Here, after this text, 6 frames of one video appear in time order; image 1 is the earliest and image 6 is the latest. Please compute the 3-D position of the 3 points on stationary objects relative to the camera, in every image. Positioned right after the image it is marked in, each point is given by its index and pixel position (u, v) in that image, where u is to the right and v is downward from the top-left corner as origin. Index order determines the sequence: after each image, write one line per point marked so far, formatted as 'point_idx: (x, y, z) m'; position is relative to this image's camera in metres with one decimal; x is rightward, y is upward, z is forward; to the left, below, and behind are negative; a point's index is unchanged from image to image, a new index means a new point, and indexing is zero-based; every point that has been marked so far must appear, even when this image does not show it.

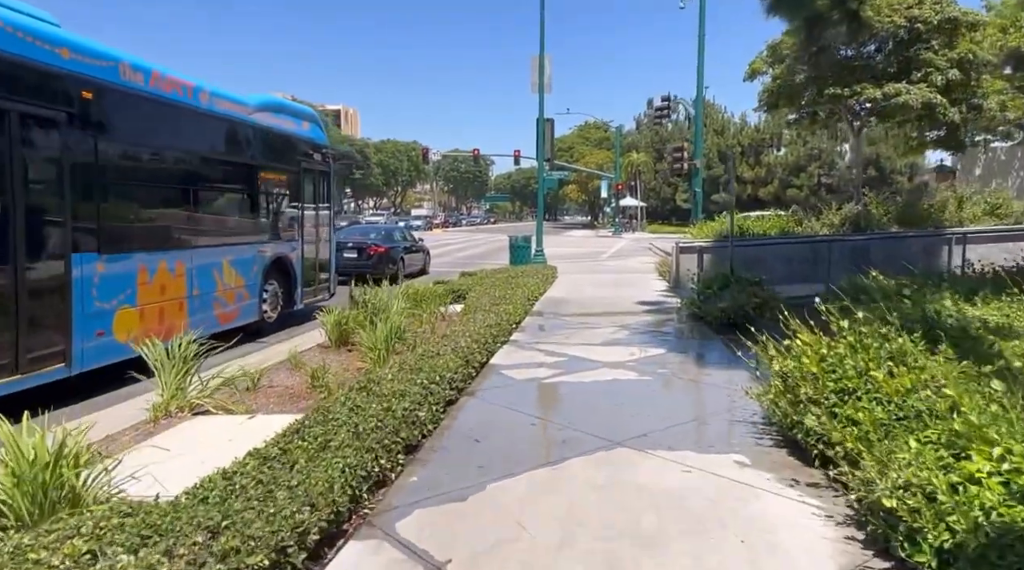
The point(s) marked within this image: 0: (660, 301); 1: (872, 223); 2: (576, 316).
0: (+2.7, -0.3, +13.4) m
1: (+7.8, +1.3, +16.1) m
2: (+1.0, -0.5, +11.9) m
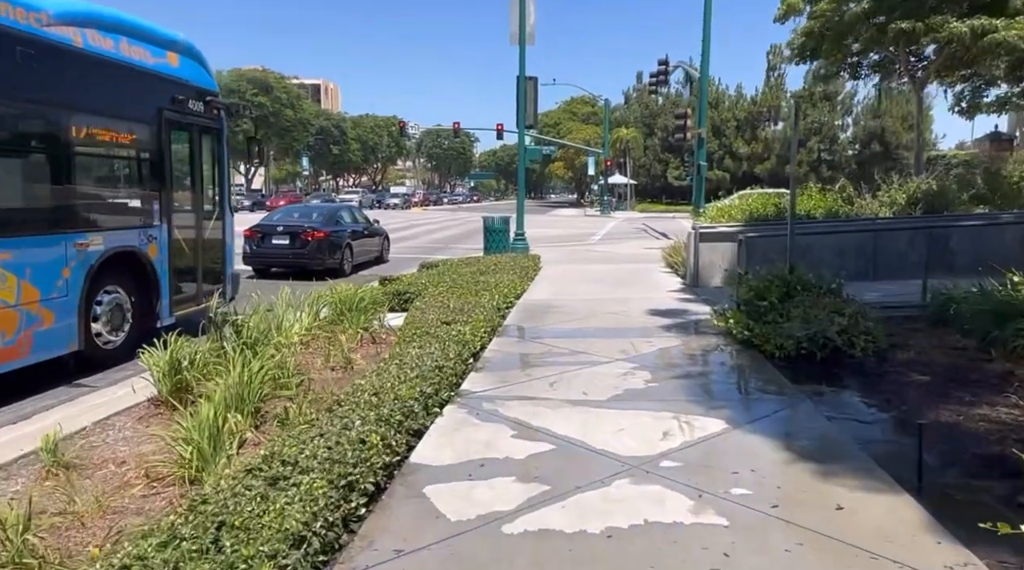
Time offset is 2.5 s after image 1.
0: (+2.3, -0.3, +9.8) m
1: (+7.3, +1.4, +12.5) m
2: (+0.6, -0.6, +8.2) m
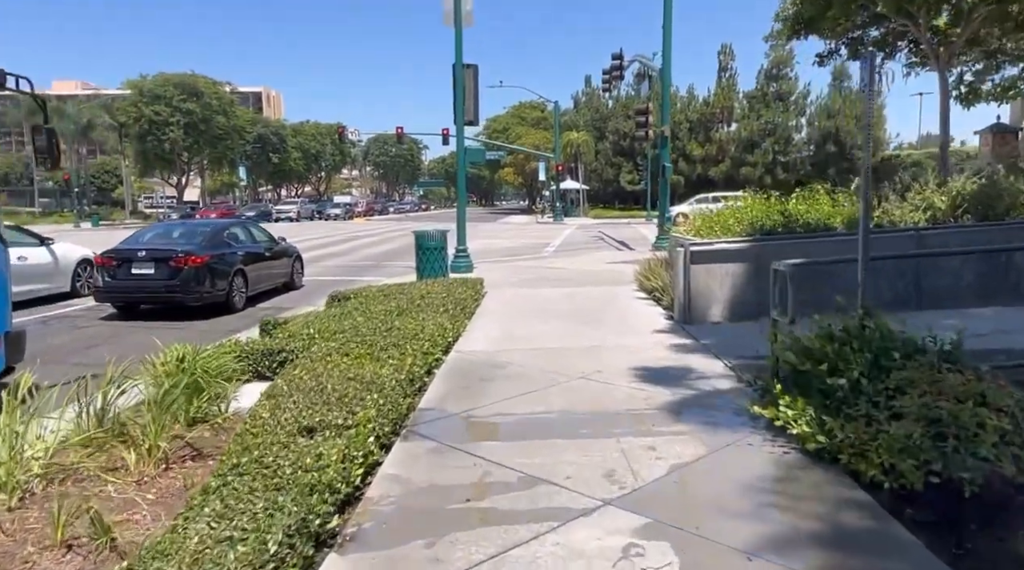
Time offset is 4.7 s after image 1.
0: (+1.6, -0.8, +6.7) m
1: (+6.4, +1.0, +9.7) m
2: (0.0, -1.1, +5.0) m
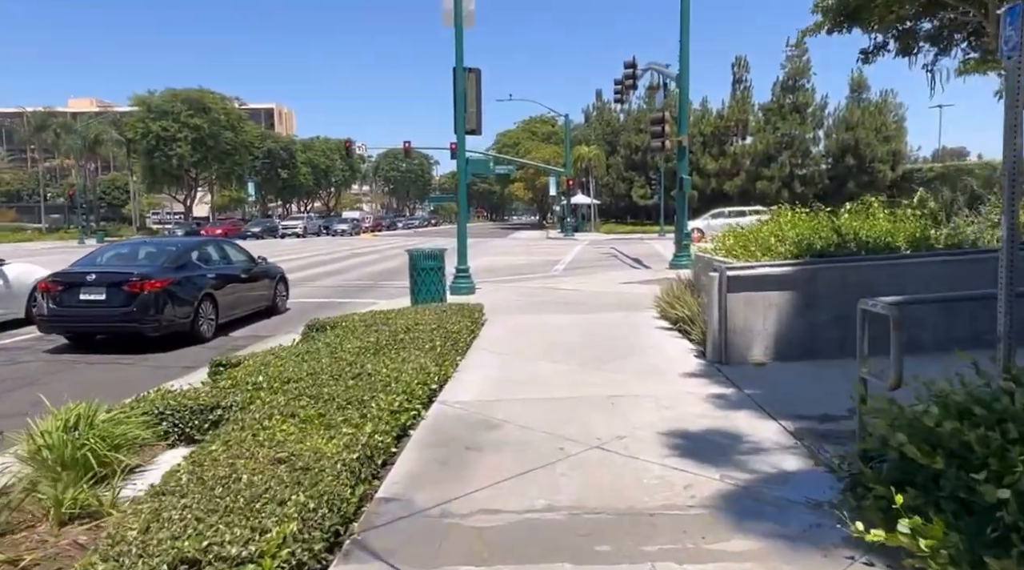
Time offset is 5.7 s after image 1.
0: (+1.5, -1.1, +5.1) m
1: (+6.4, +0.7, +8.1) m
2: (-0.1, -1.3, +3.5) m
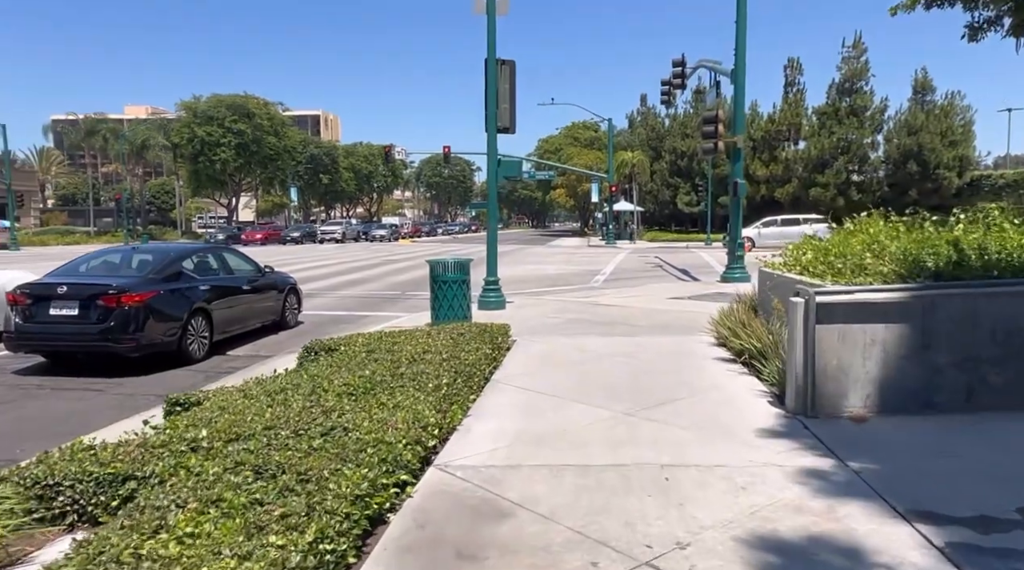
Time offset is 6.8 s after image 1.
0: (+1.6, -1.3, +3.4) m
1: (+6.6, +0.4, +6.1) m
2: (-0.1, -1.5, +1.9) m
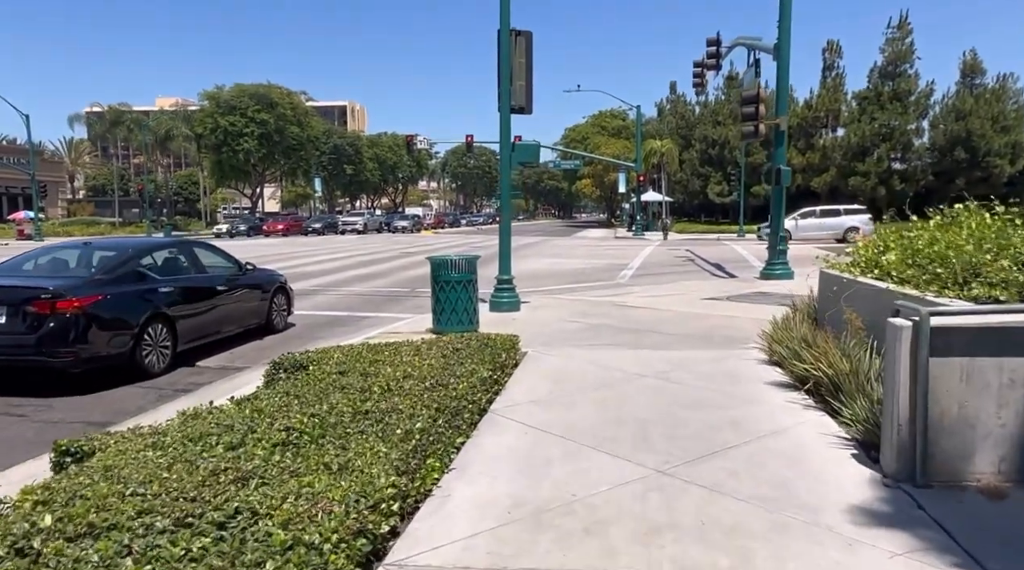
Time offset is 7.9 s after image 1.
0: (+1.4, -1.4, +1.8) m
1: (+6.6, +0.3, +4.3) m
2: (-0.3, -1.6, +0.3) m
